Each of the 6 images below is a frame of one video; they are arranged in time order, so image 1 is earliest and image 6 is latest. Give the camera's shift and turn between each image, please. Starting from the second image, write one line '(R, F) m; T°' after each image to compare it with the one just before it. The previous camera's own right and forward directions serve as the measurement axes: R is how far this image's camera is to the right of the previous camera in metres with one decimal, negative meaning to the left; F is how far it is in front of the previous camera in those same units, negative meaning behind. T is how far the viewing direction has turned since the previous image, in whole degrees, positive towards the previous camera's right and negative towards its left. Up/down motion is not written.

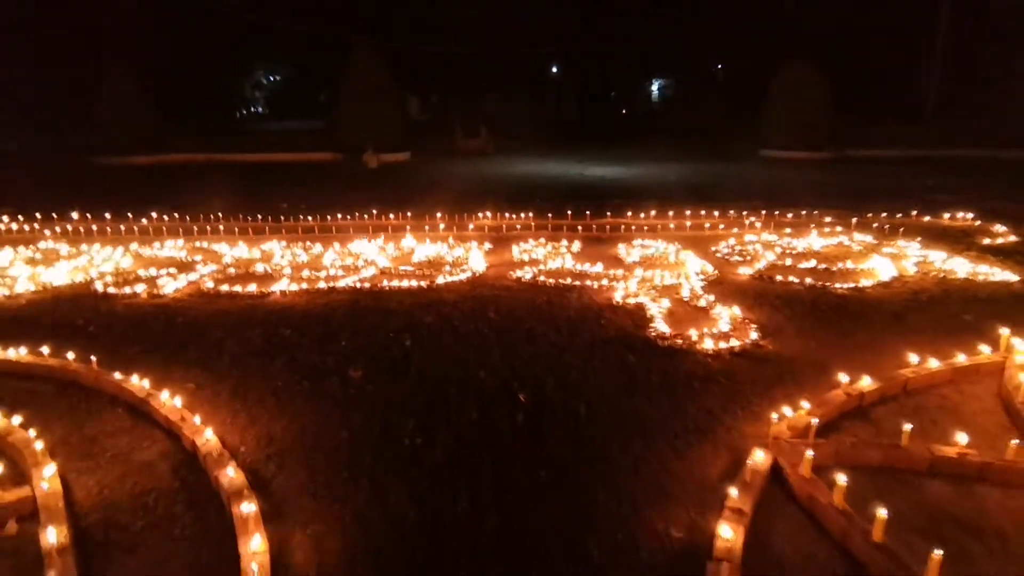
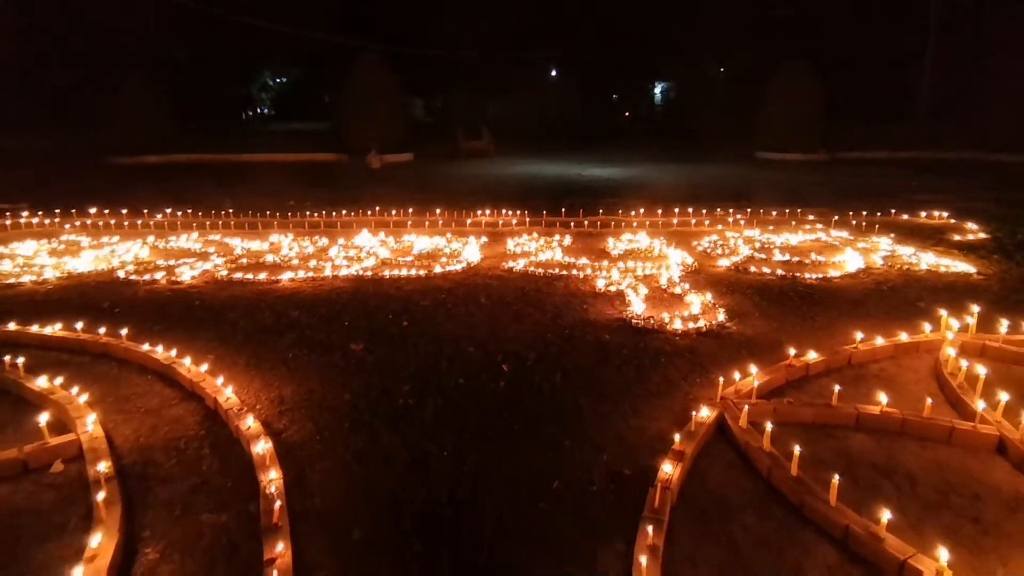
(+0.2, -0.6) m; 0°
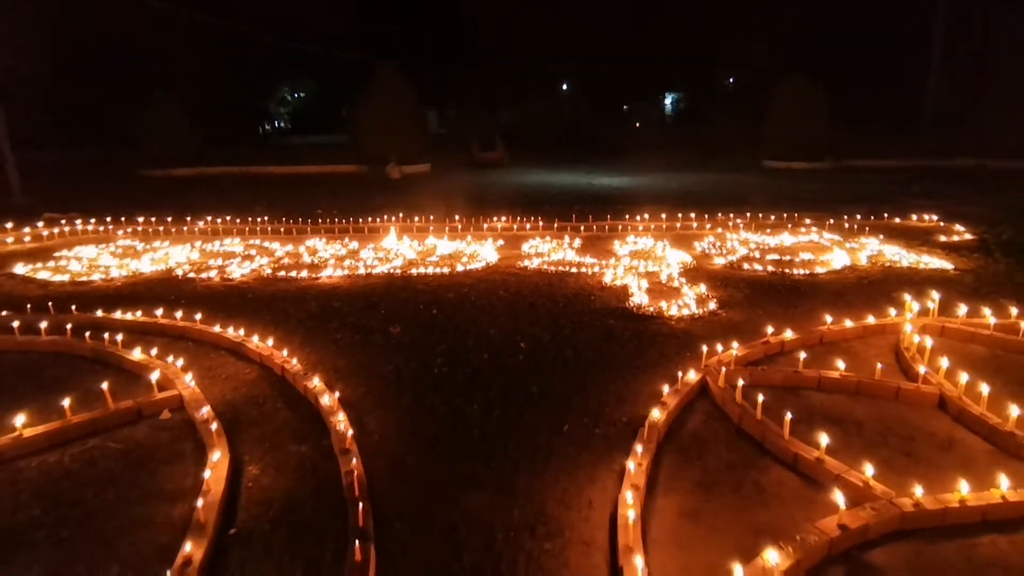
(0.0, -1.0) m; -1°
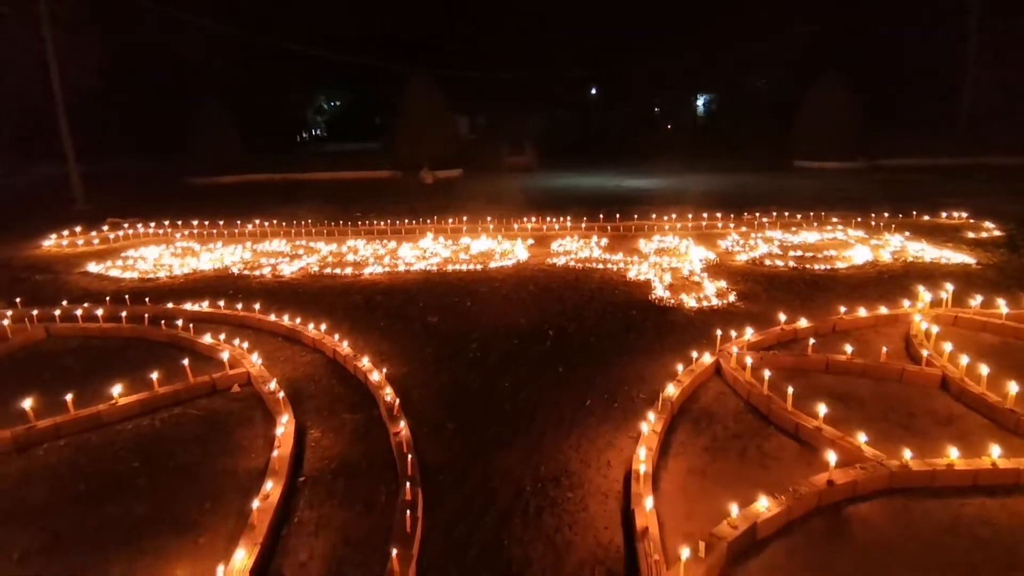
(0.0, -0.6) m; -3°
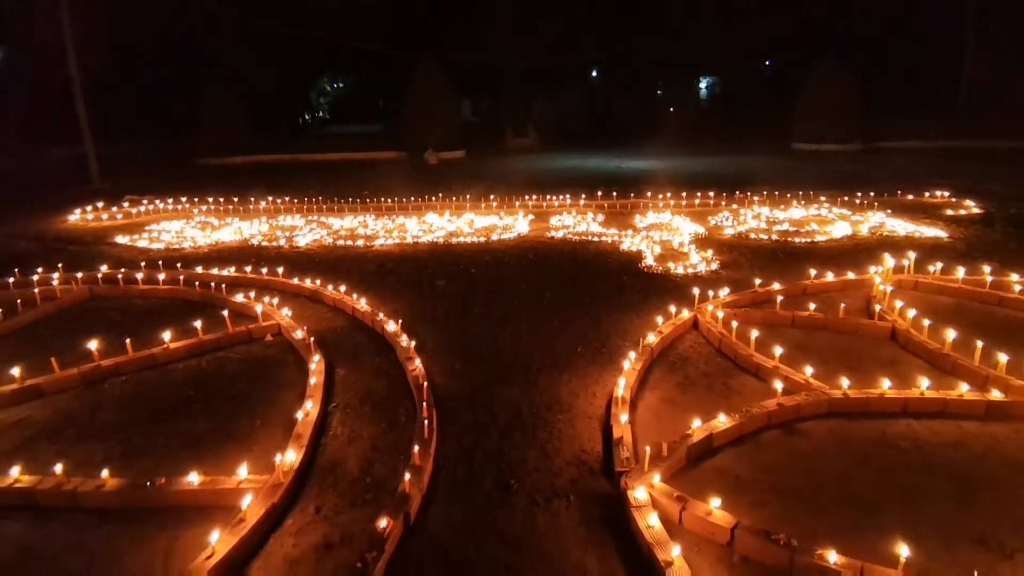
(0.0, -0.8) m; 0°
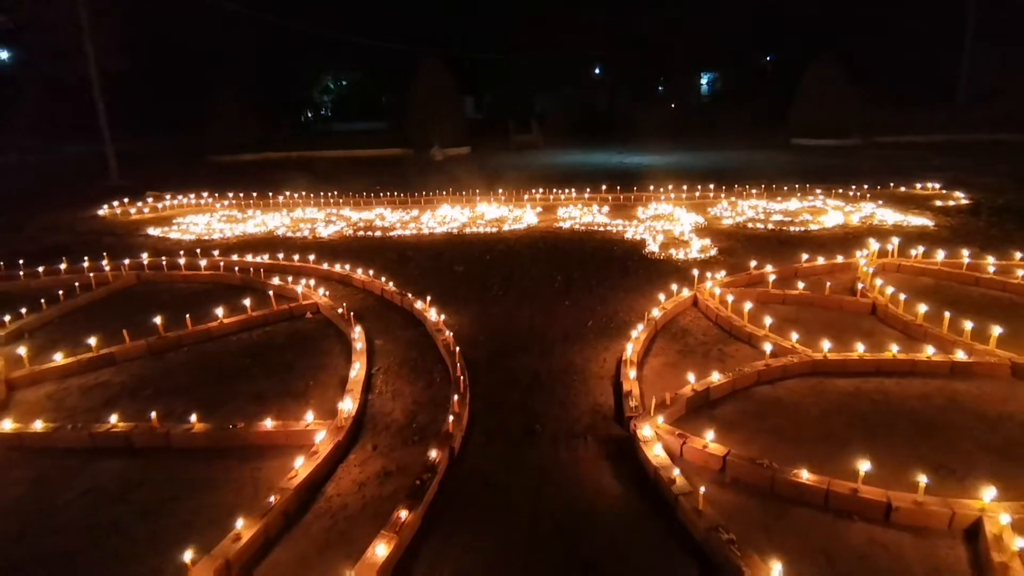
(-0.2, -0.7) m; 0°
